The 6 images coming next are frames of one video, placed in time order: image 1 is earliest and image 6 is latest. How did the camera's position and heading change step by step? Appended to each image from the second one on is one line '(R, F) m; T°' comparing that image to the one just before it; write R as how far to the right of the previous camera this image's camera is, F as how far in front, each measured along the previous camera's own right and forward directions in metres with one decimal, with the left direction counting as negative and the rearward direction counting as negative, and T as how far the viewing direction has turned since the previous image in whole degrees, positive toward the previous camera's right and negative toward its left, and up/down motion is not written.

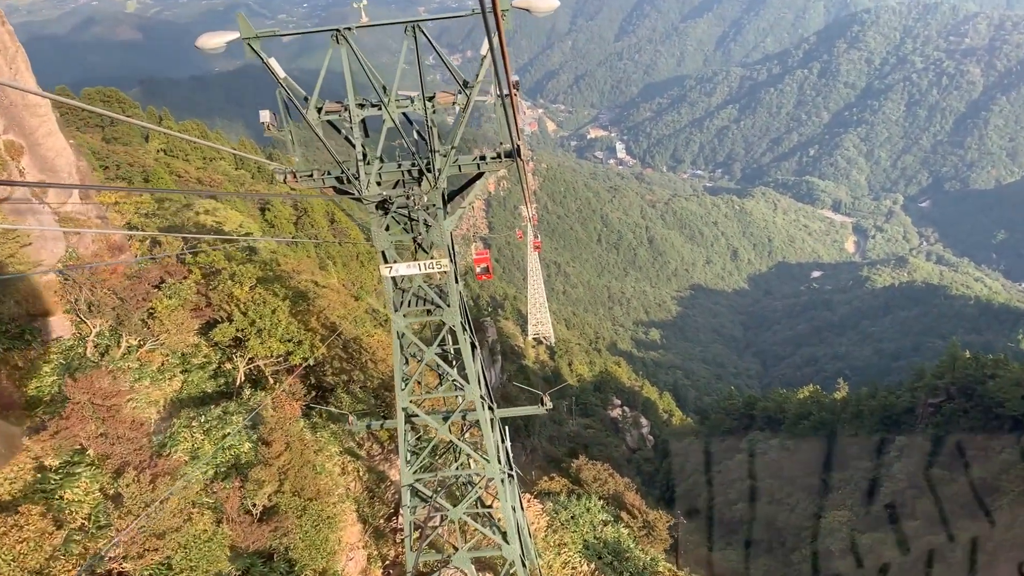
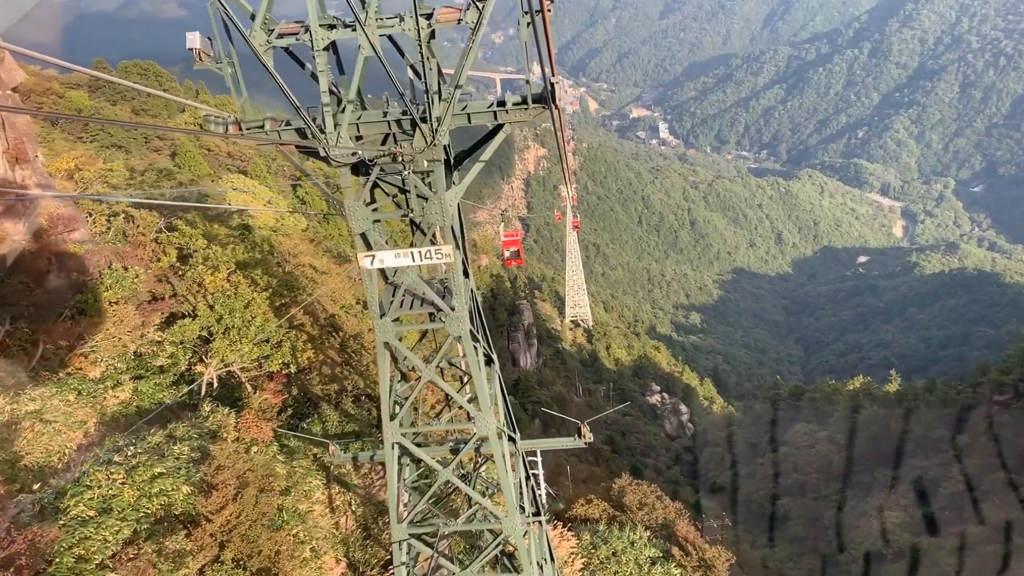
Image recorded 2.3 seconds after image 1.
(0.0, +1.2) m; -3°
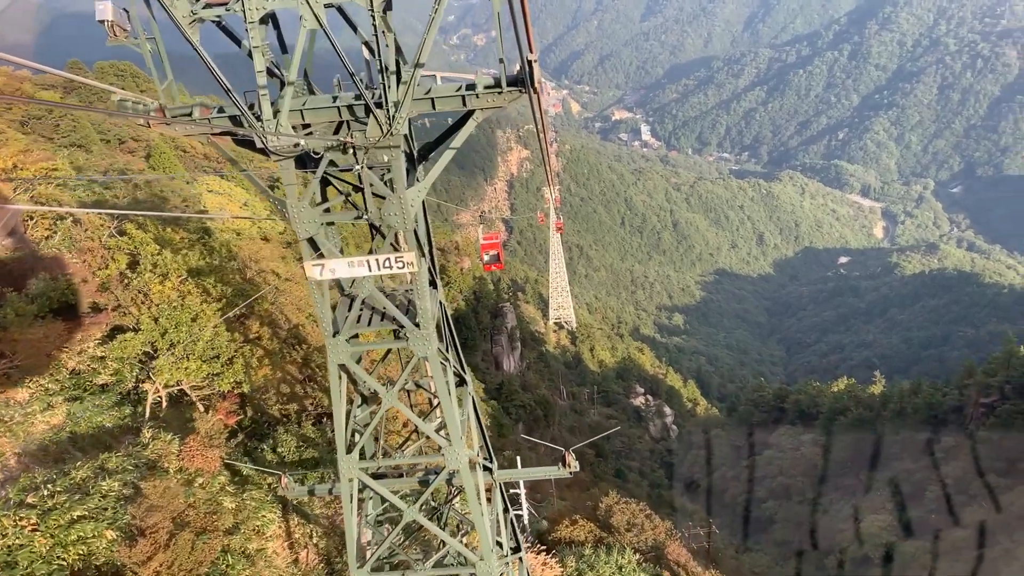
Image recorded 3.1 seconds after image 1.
(0.0, +0.4) m; +1°
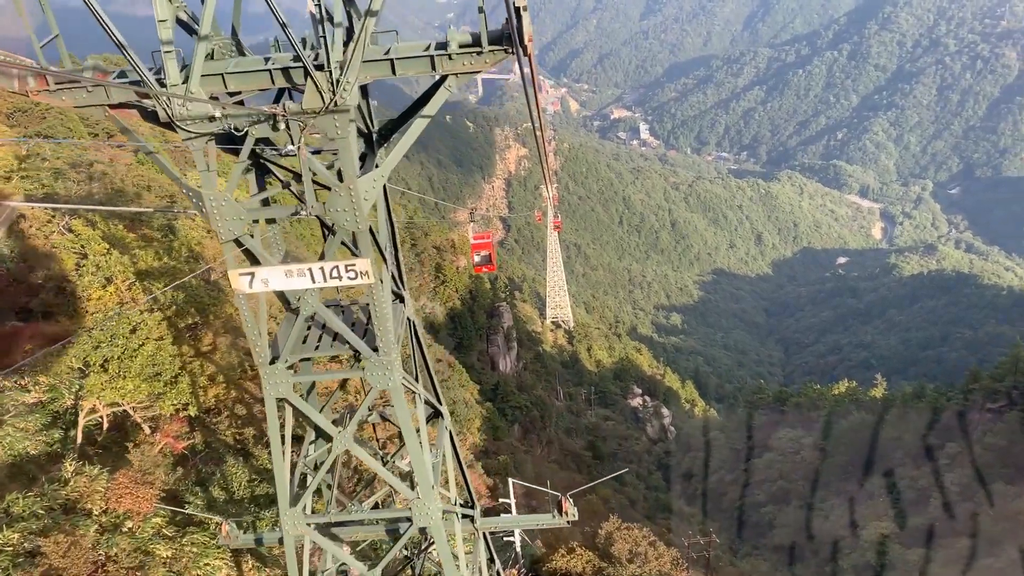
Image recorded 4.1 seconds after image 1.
(0.0, +0.6) m; 0°
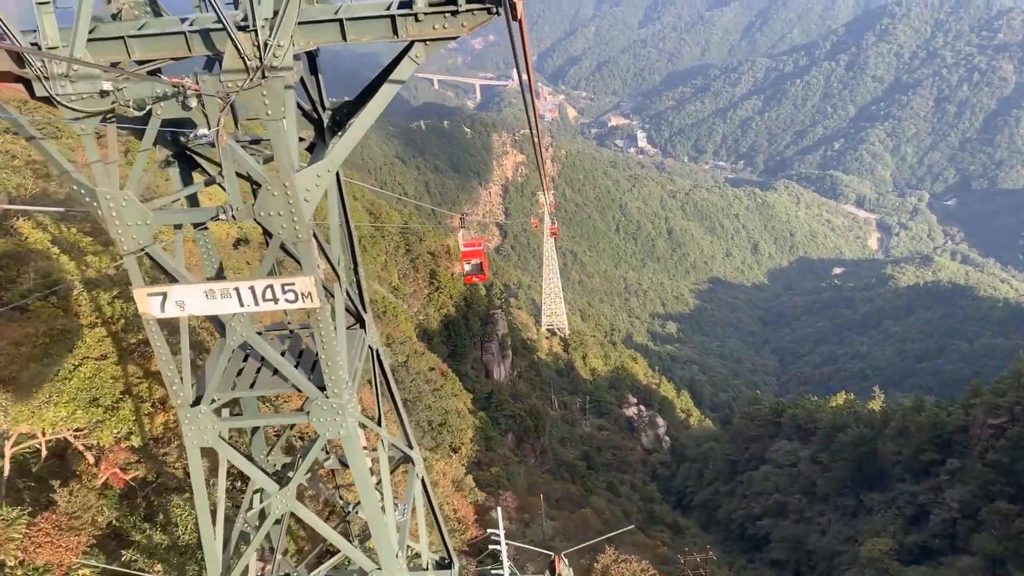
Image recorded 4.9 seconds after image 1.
(0.0, +0.4) m; 0°
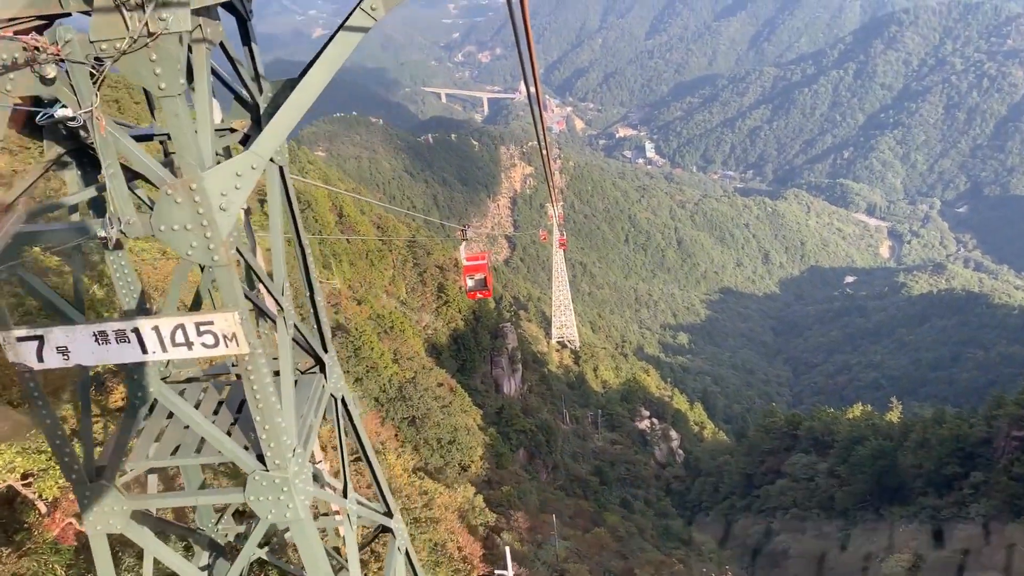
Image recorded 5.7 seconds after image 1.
(0.0, +0.5) m; -1°
